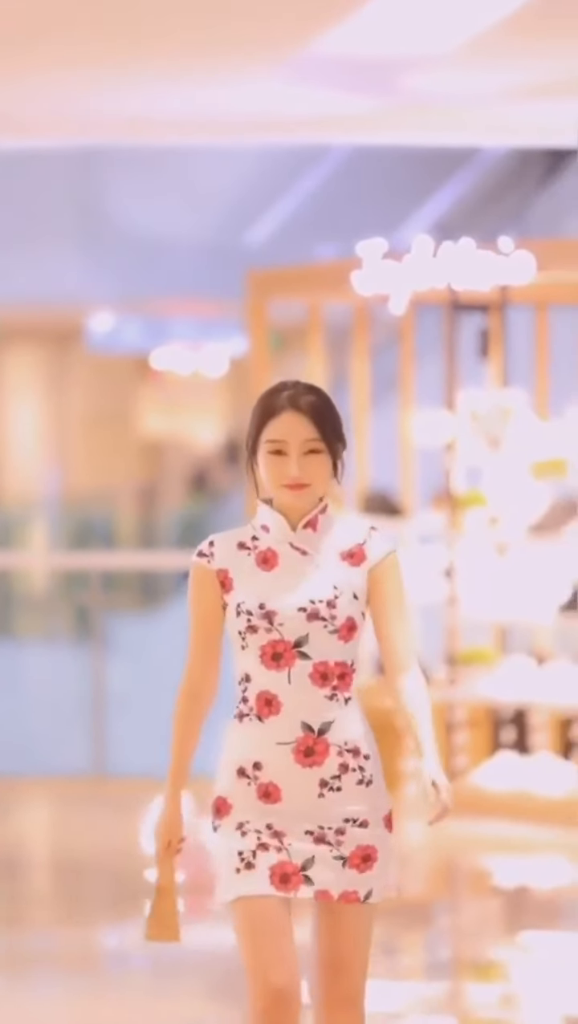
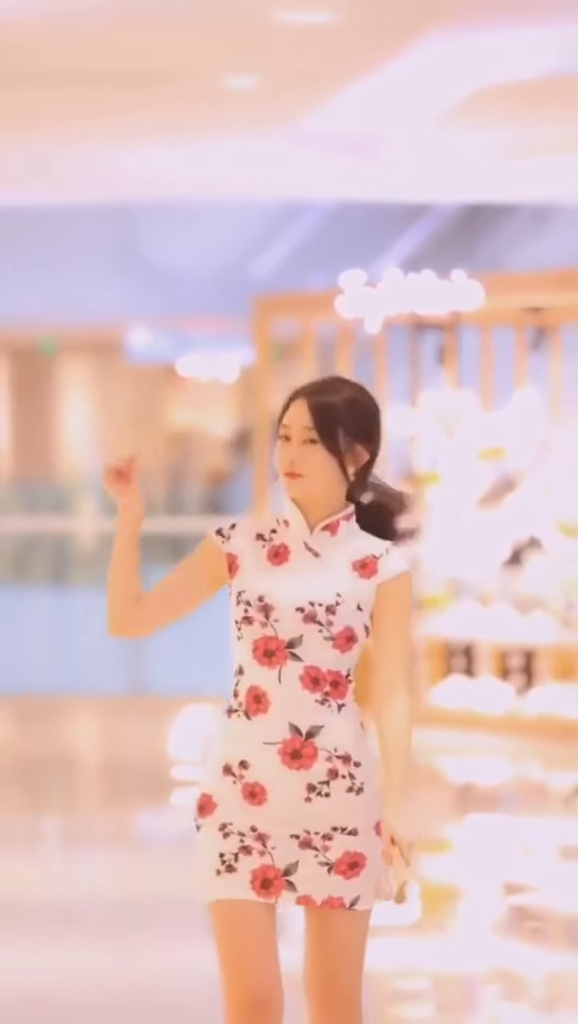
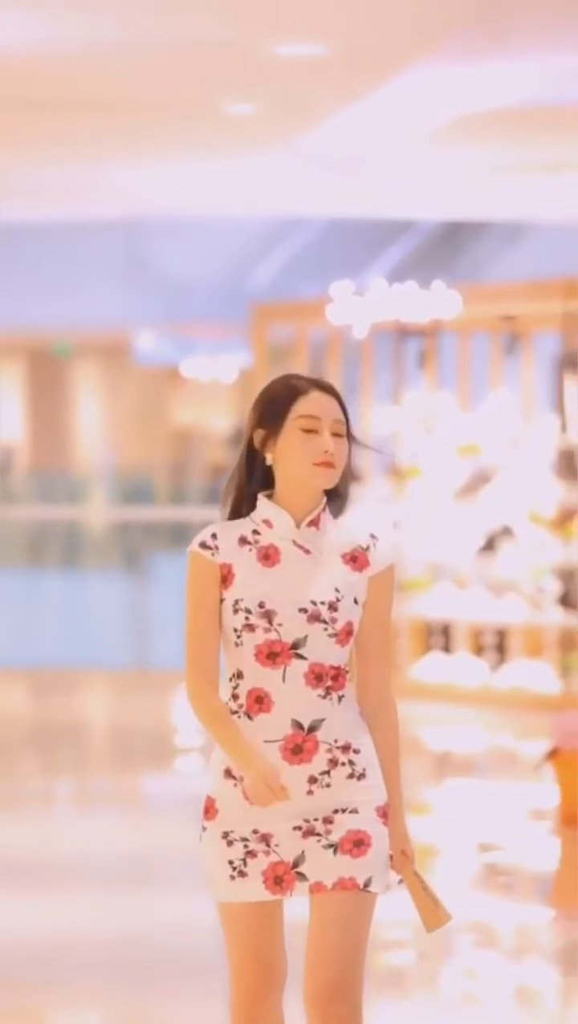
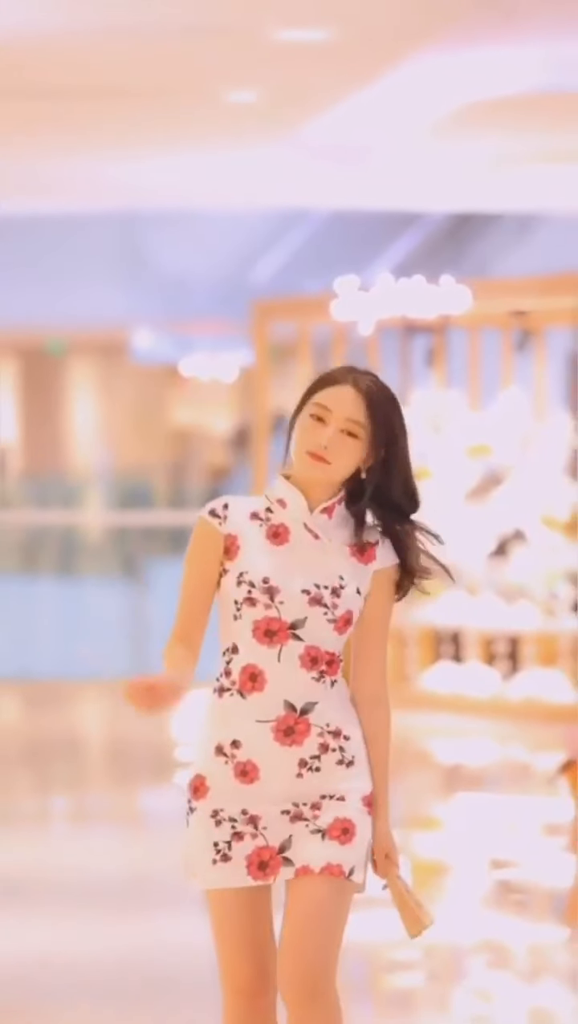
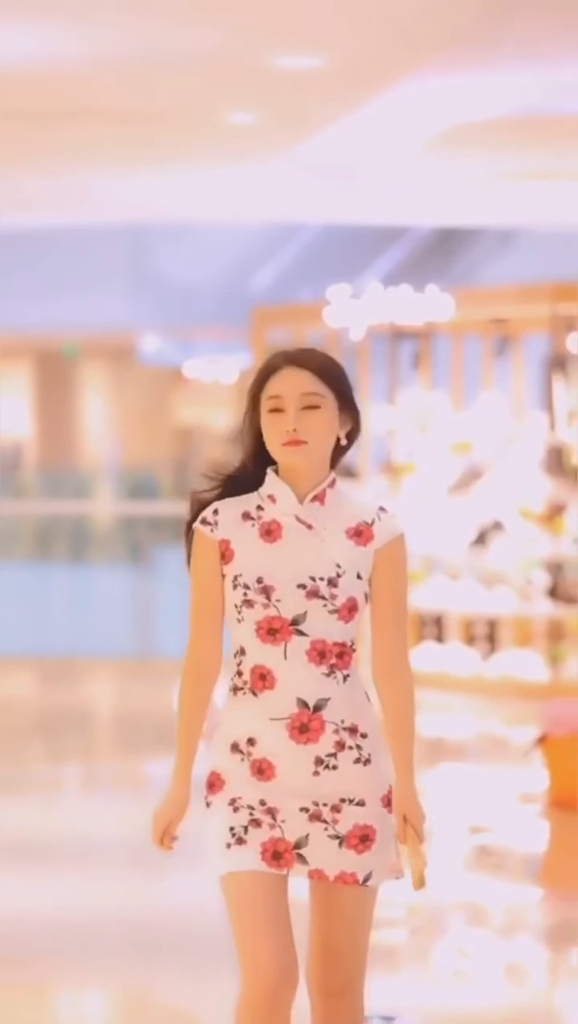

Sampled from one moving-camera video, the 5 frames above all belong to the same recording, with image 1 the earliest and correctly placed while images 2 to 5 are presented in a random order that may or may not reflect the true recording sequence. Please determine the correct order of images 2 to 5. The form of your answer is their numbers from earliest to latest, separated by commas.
2, 4, 3, 5
